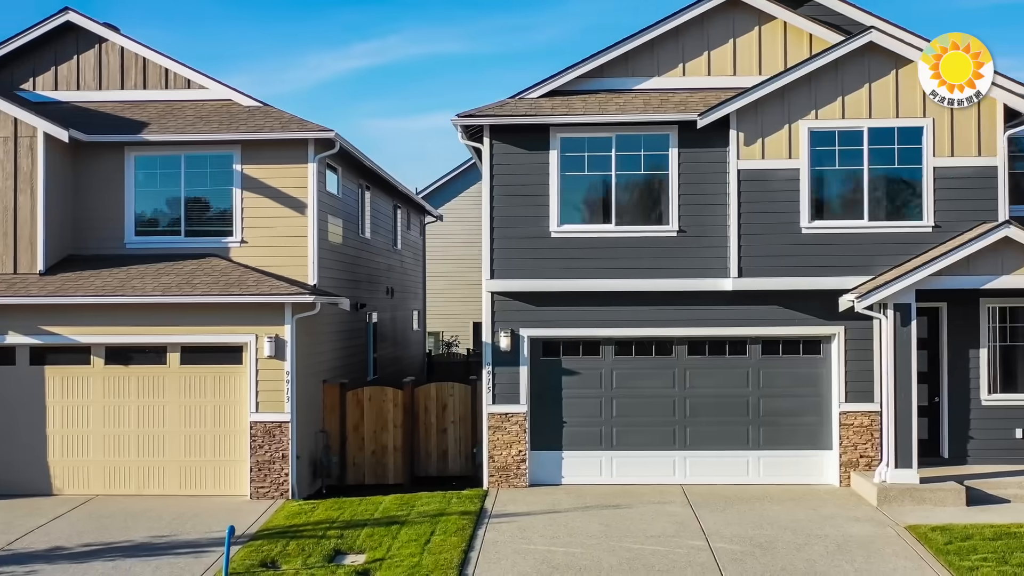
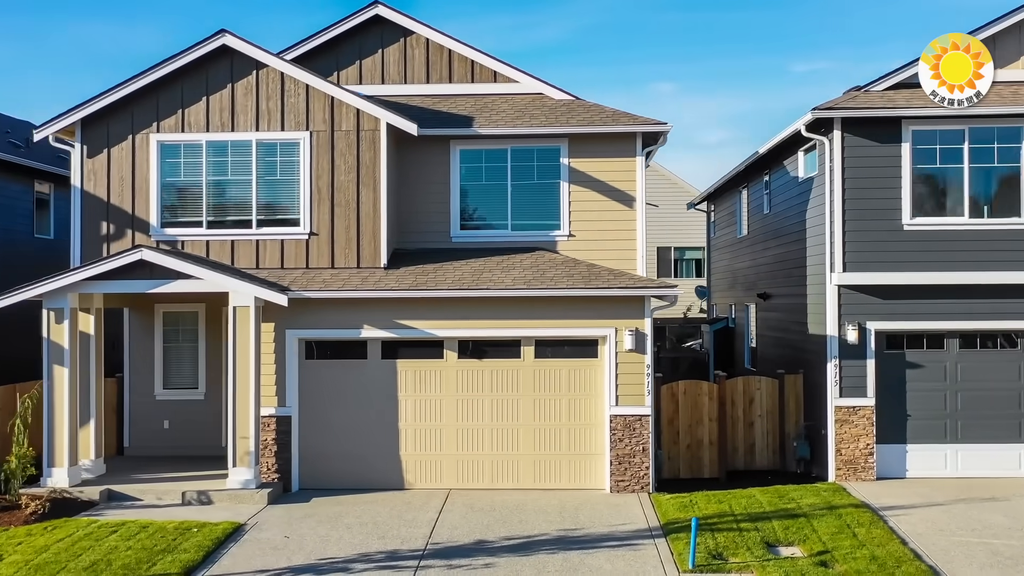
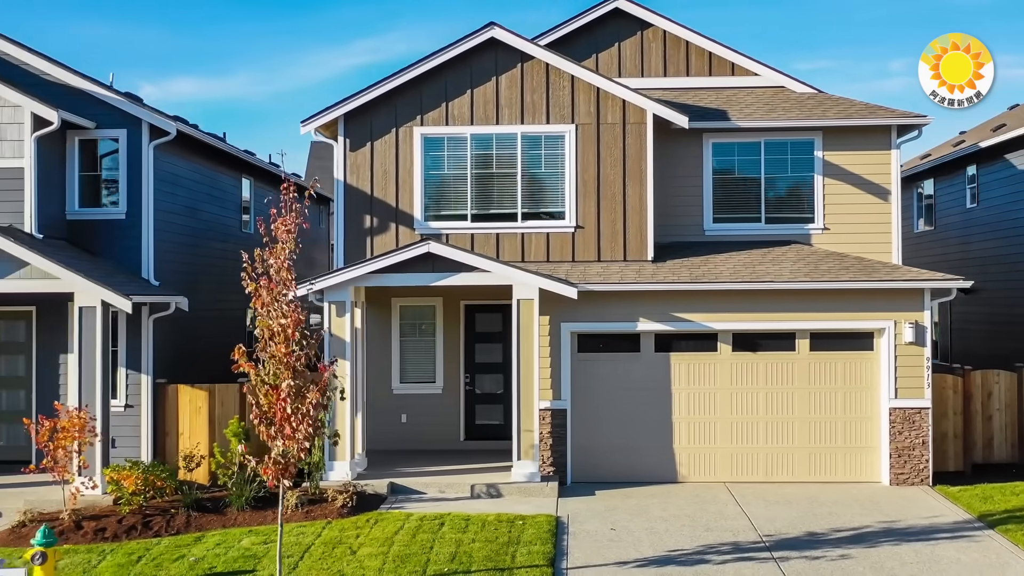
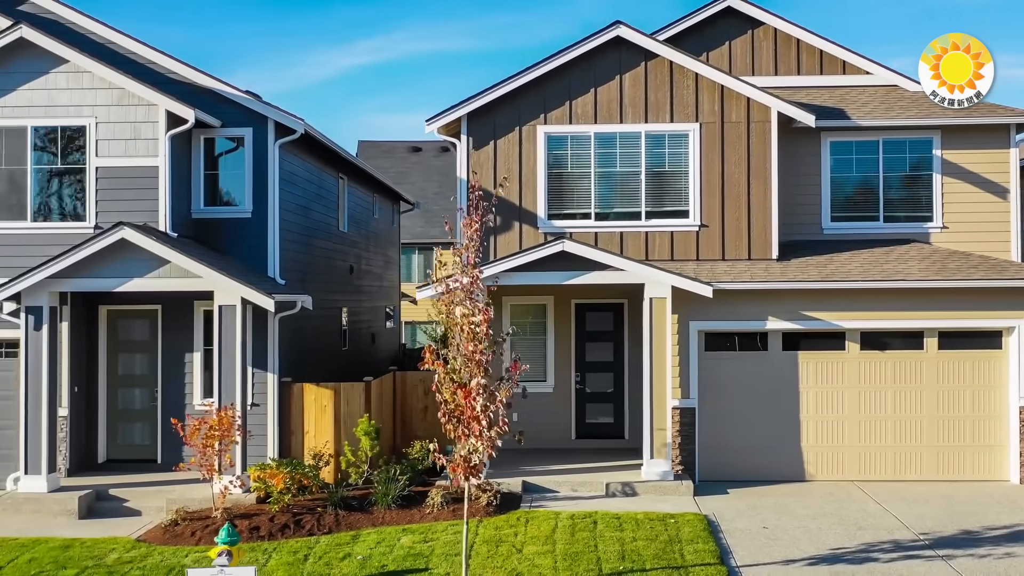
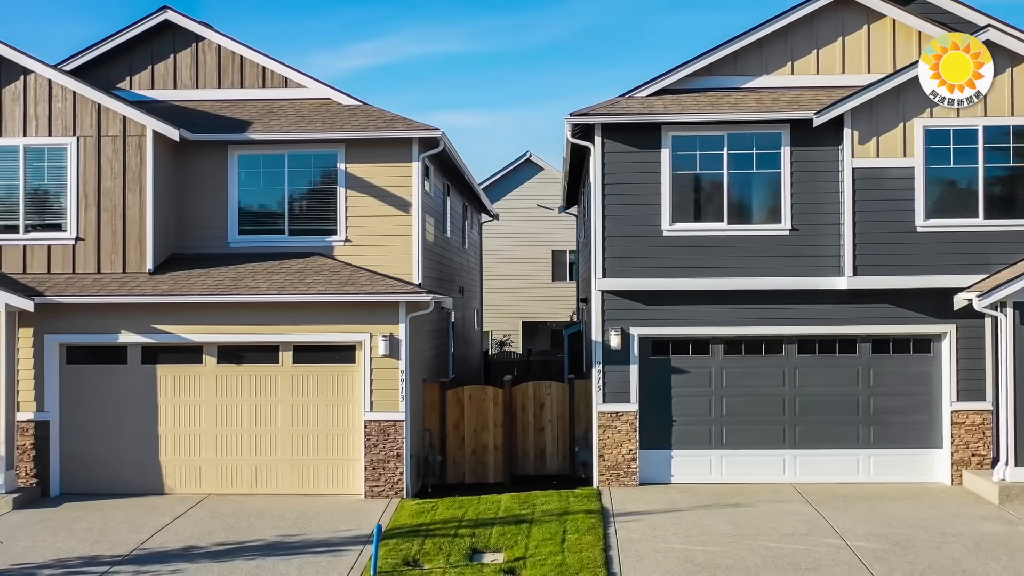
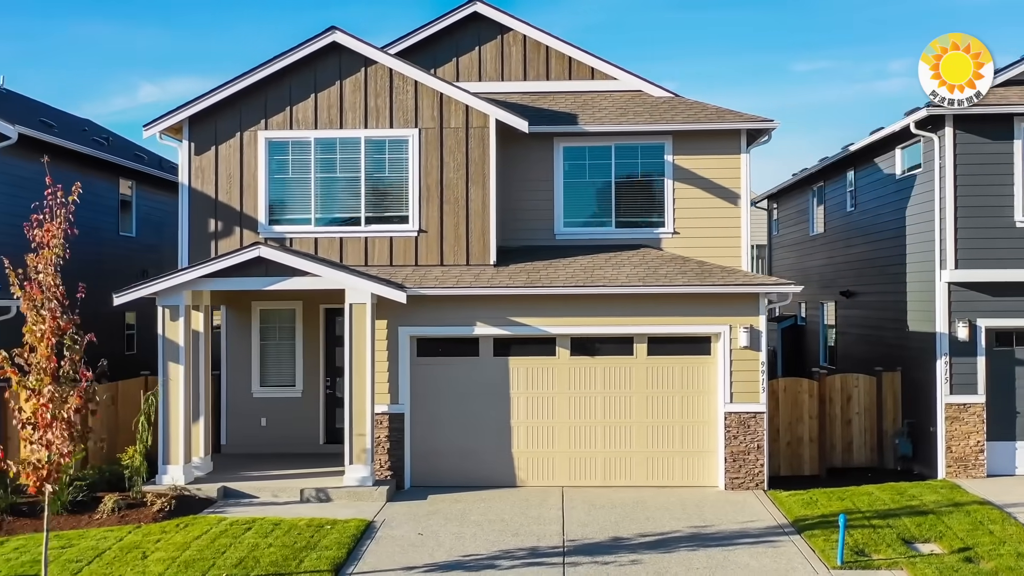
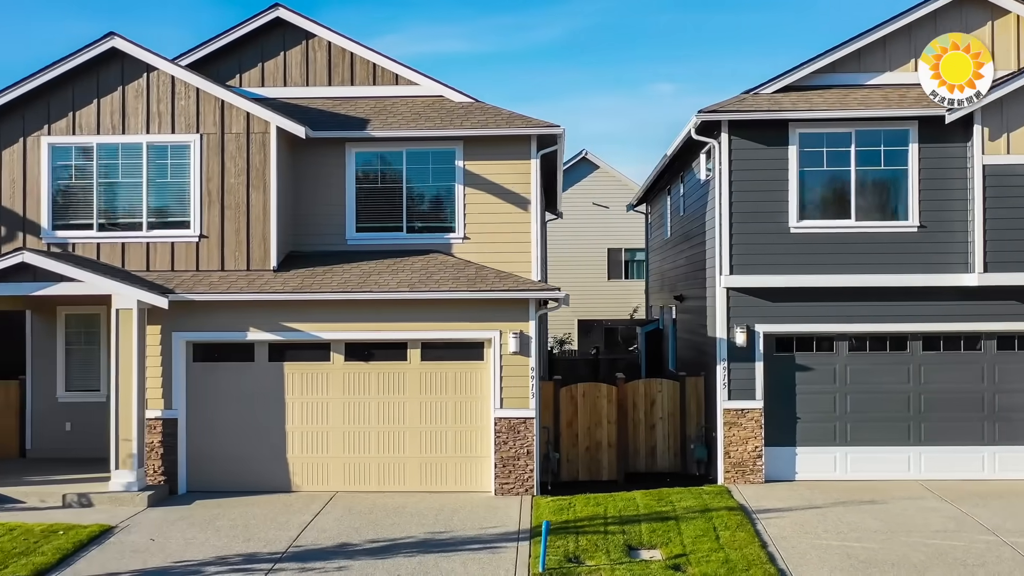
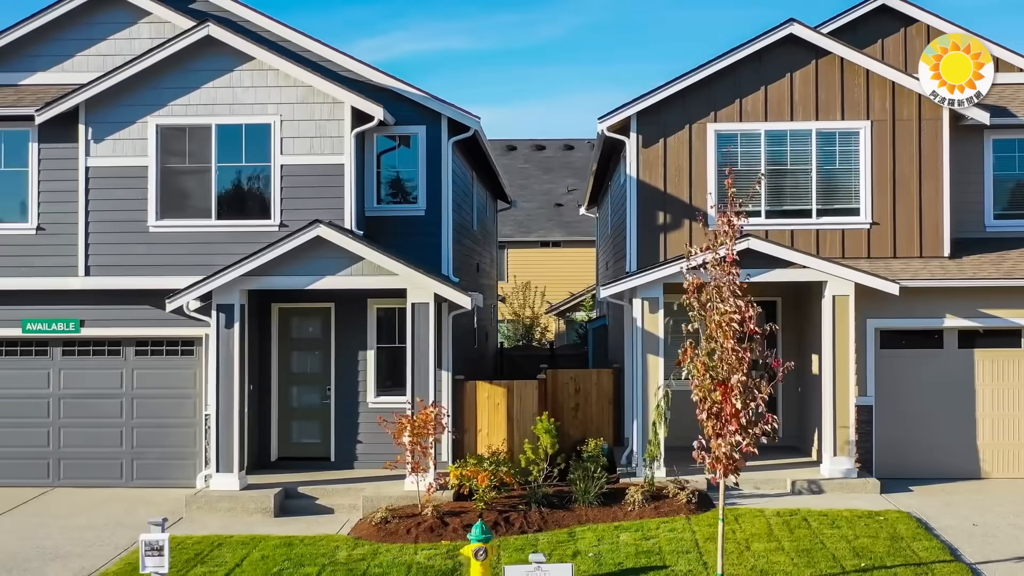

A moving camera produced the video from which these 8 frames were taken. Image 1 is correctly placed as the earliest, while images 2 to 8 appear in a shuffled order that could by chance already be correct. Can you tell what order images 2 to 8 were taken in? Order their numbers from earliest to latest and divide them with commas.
5, 7, 2, 6, 3, 4, 8
